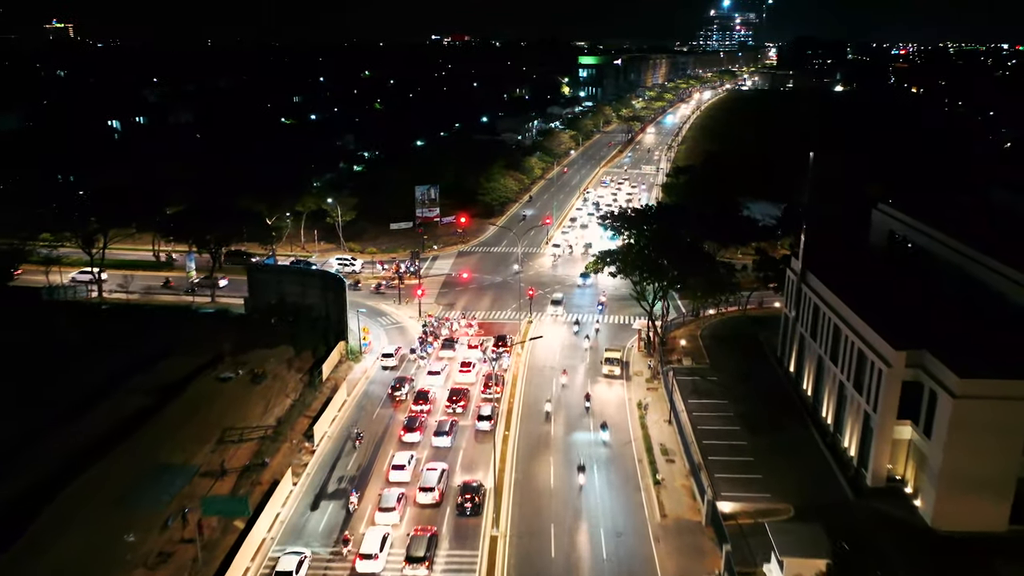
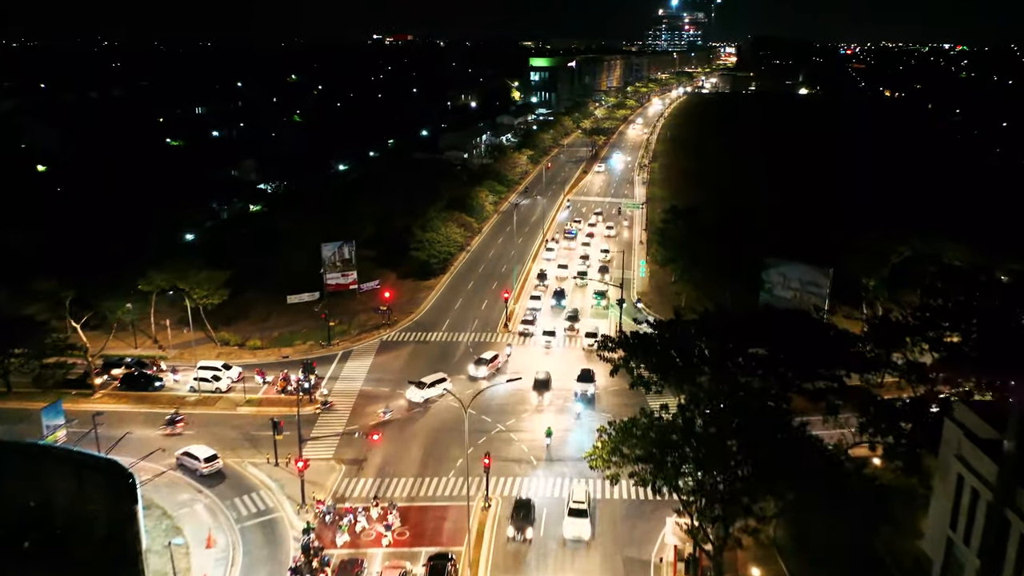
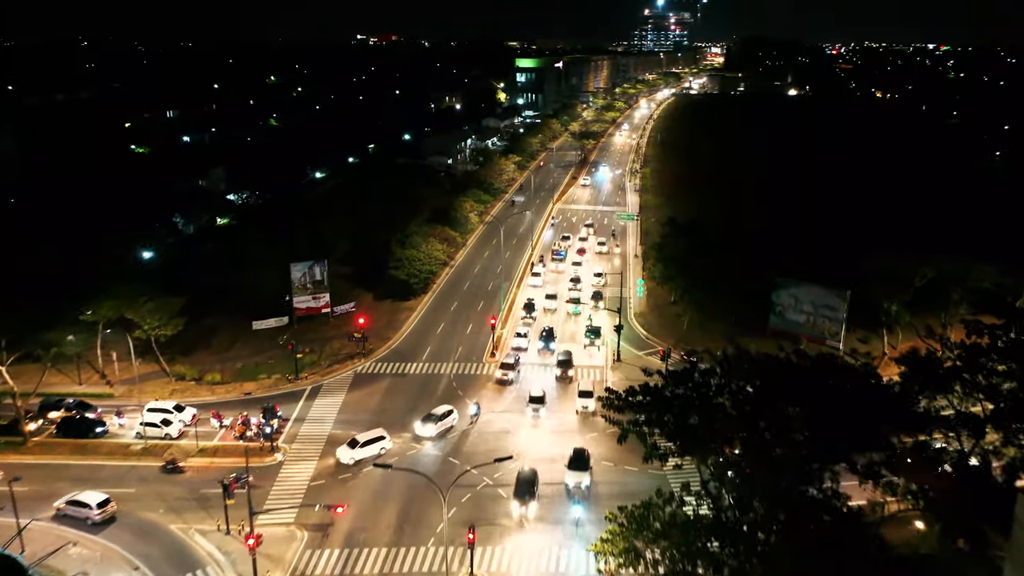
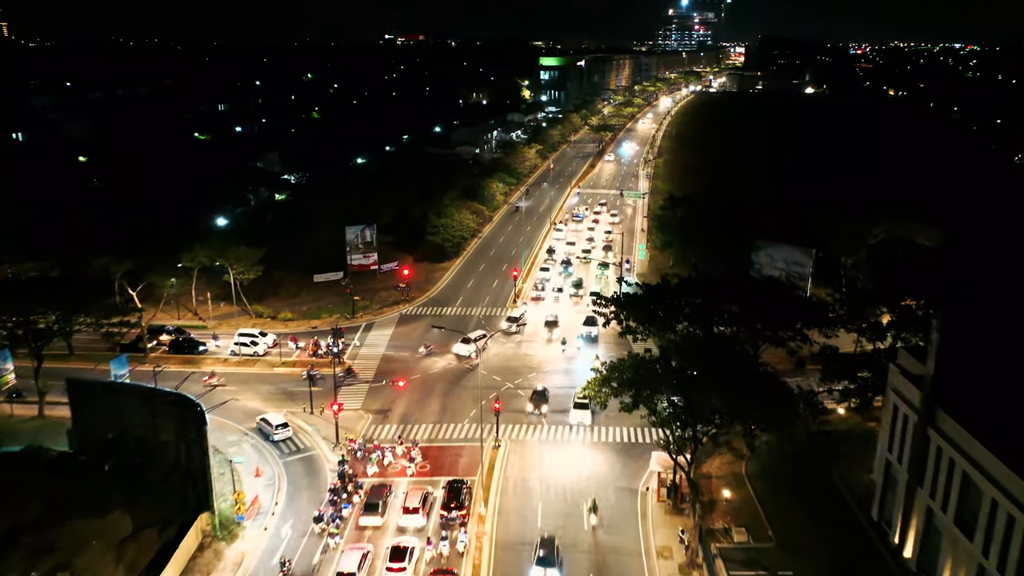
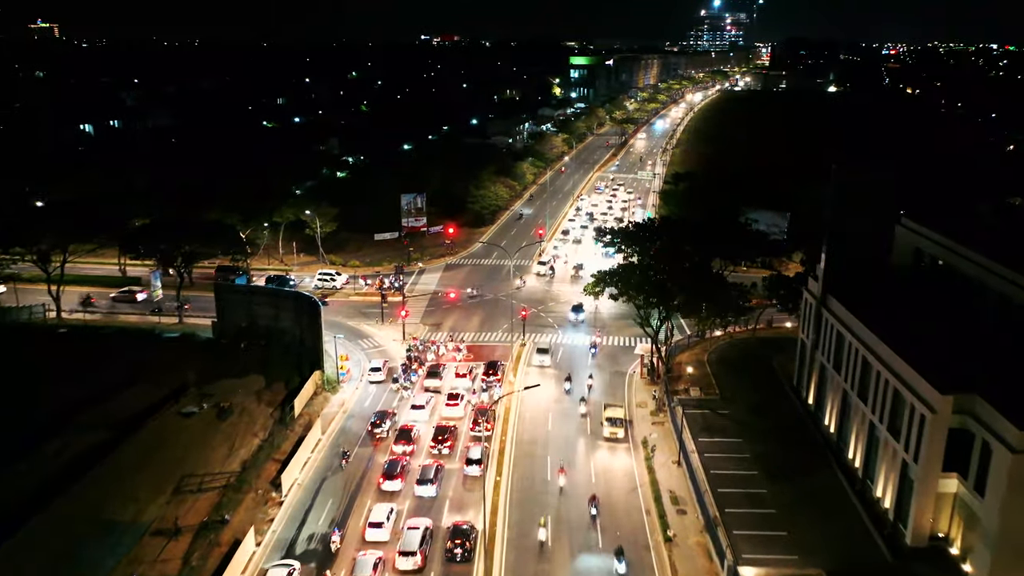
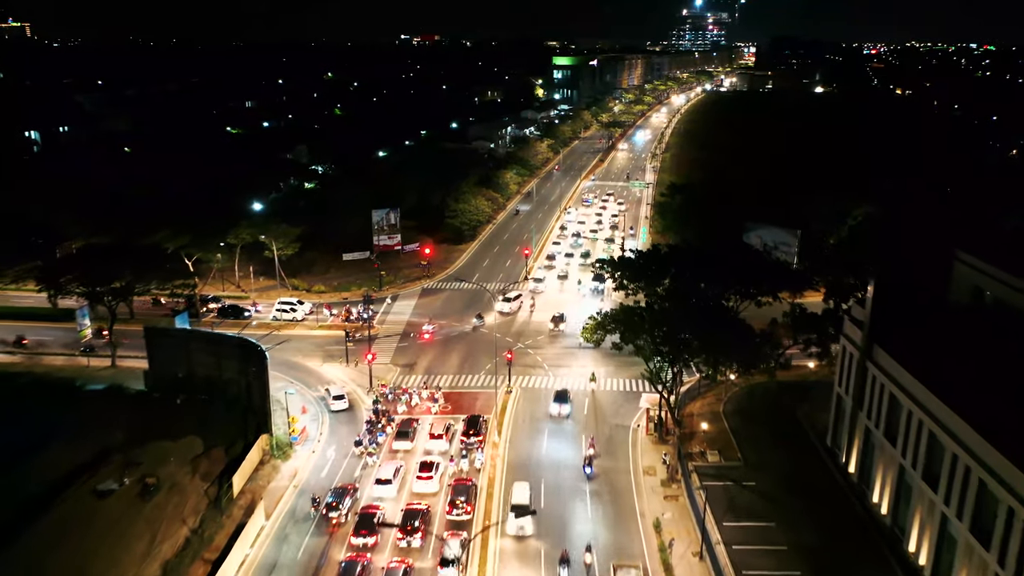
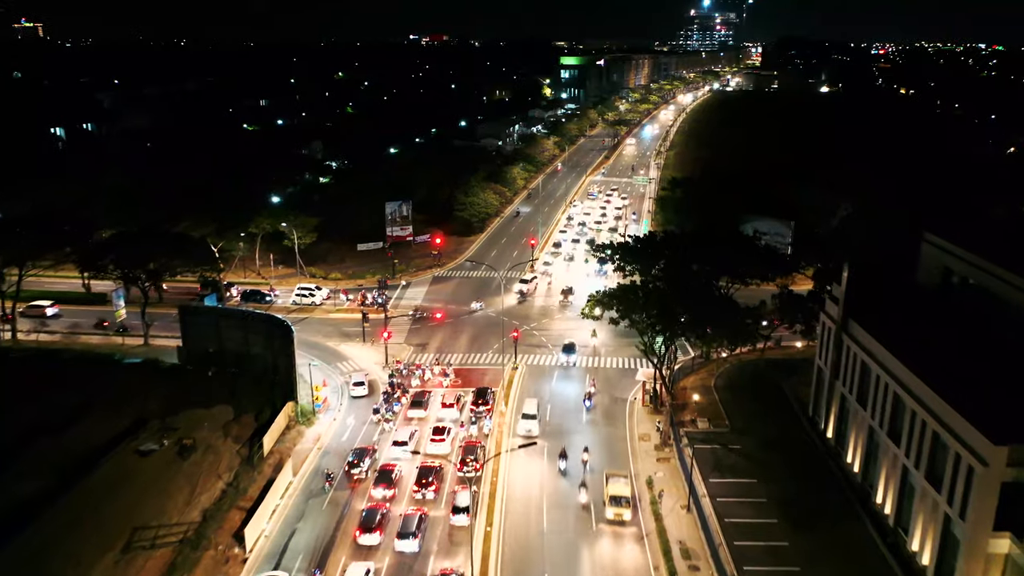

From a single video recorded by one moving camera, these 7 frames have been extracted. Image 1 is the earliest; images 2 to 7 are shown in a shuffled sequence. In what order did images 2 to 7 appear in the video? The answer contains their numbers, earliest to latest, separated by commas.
5, 7, 6, 4, 2, 3
